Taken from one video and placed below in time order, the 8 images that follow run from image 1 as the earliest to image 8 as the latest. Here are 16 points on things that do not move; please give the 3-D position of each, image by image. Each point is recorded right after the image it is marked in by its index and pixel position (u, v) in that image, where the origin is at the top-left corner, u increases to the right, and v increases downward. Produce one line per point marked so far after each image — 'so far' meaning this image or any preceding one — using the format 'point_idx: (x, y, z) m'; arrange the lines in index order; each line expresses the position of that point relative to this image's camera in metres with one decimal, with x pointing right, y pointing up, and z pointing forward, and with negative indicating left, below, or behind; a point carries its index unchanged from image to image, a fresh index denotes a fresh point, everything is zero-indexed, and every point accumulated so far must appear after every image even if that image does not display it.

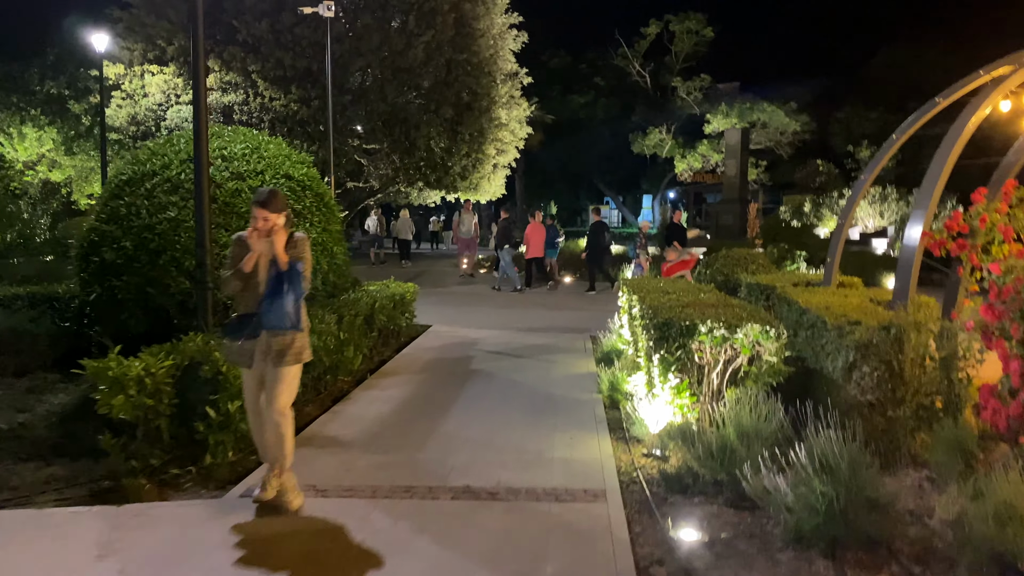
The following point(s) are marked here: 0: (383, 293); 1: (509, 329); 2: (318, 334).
0: (-1.5, -0.1, +9.4) m
1: (0.0, -0.5, +10.9) m
2: (-1.6, -0.4, +6.6) m
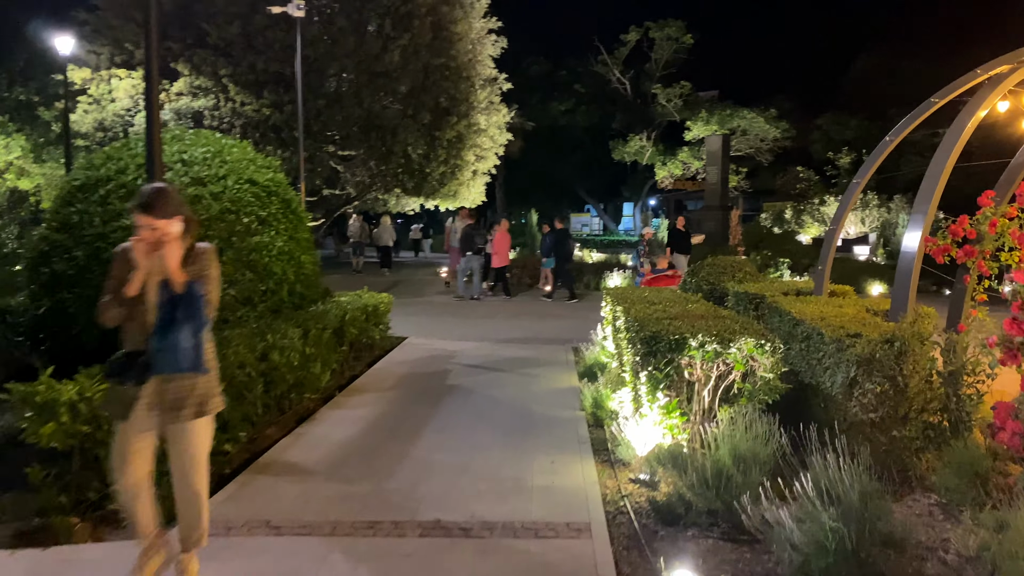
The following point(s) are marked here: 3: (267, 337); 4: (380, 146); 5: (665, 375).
0: (-1.7, -0.2, +8.9) m
1: (-0.3, -0.7, +10.5) m
2: (-1.7, -0.5, +6.2) m
3: (-1.8, -0.4, +6.1) m
4: (-2.8, +3.0, +17.2) m
5: (+0.9, -0.5, +5.0) m
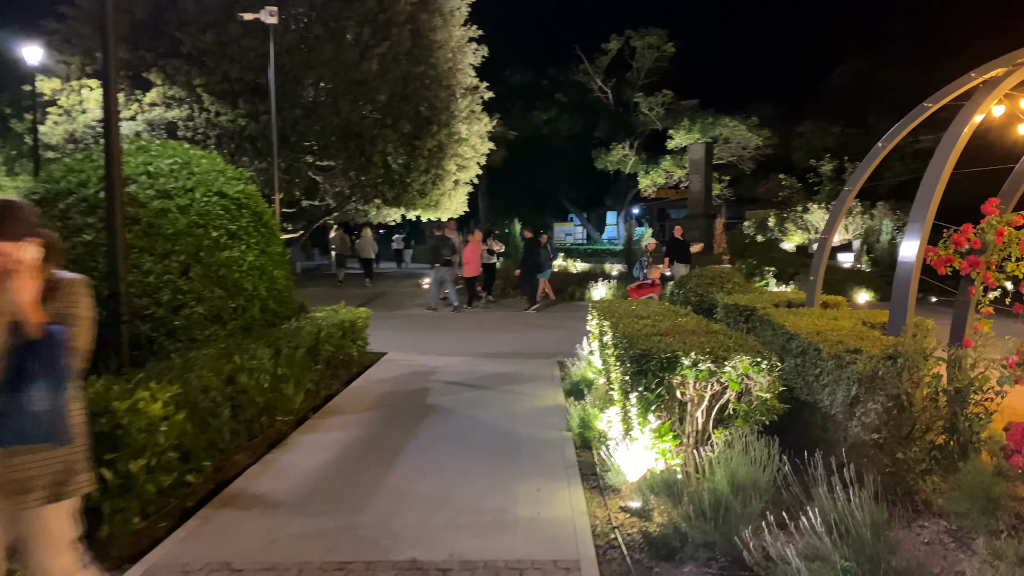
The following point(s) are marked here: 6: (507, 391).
0: (-1.9, -0.3, +8.6) m
1: (-0.5, -0.8, +10.2) m
2: (-1.9, -0.6, +5.8) m
3: (-2.0, -0.5, +5.8) m
4: (-3.2, +2.7, +16.8) m
5: (+0.8, -0.6, +4.7) m
6: (-0.1, -1.0, +7.8) m
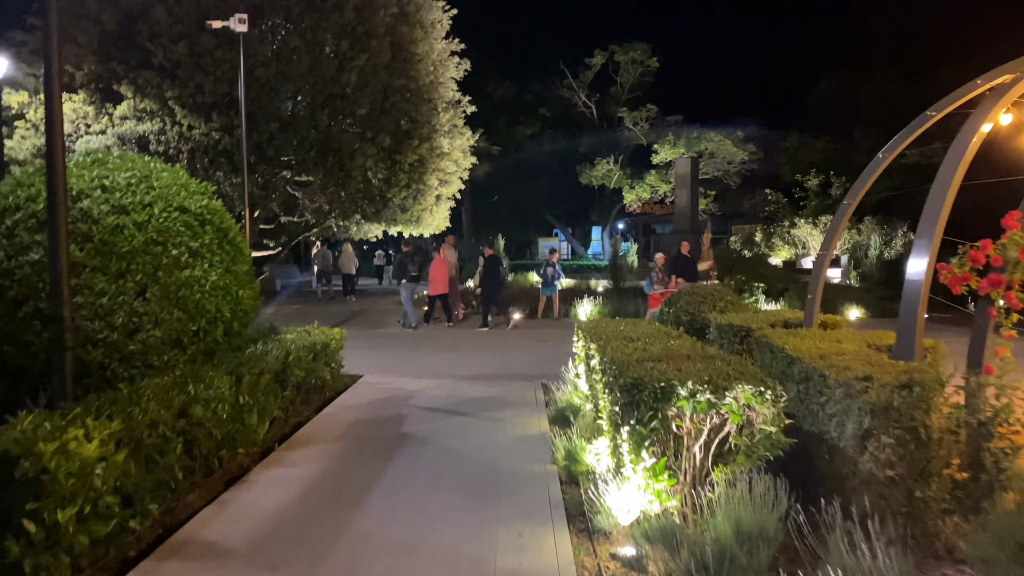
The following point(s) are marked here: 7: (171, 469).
0: (-2.1, -0.5, +8.1) m
1: (-0.7, -1.1, +9.7) m
2: (-2.0, -0.7, +5.3) m
3: (-2.1, -0.7, +5.3) m
4: (-3.5, +2.4, +16.4) m
5: (+0.7, -0.7, +4.3) m
6: (-0.2, -1.2, +7.3) m
7: (-2.0, -1.1, +4.8) m
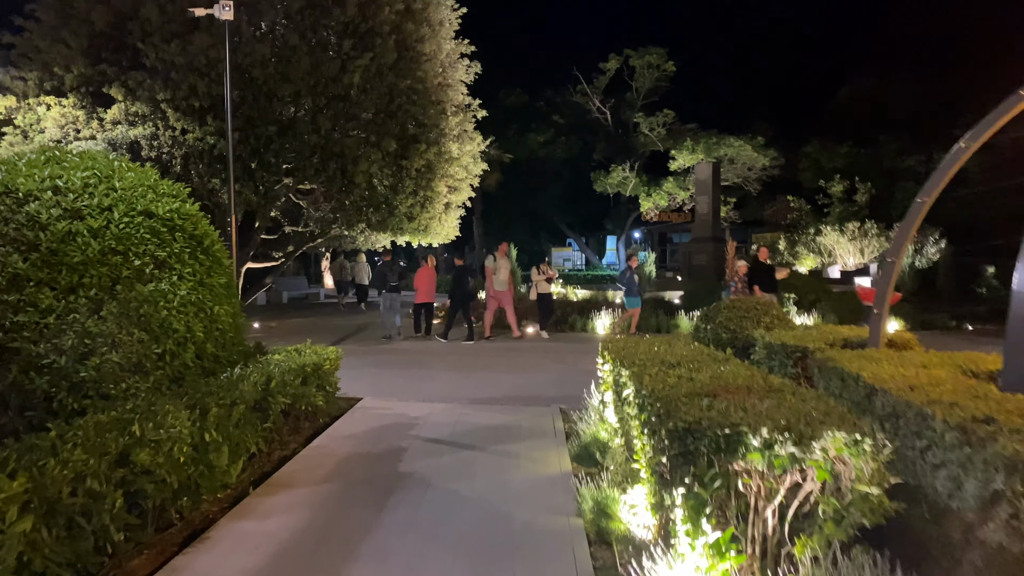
0: (-2.0, -0.7, +7.2) m
1: (-0.6, -1.2, +8.7) m
2: (-1.9, -0.8, +4.4) m
3: (-2.0, -0.7, +4.4) m
4: (-3.3, +2.1, +15.5) m
5: (+0.8, -0.8, +3.3) m
6: (-0.1, -1.3, +6.3) m
7: (-1.9, -1.1, +3.8) m
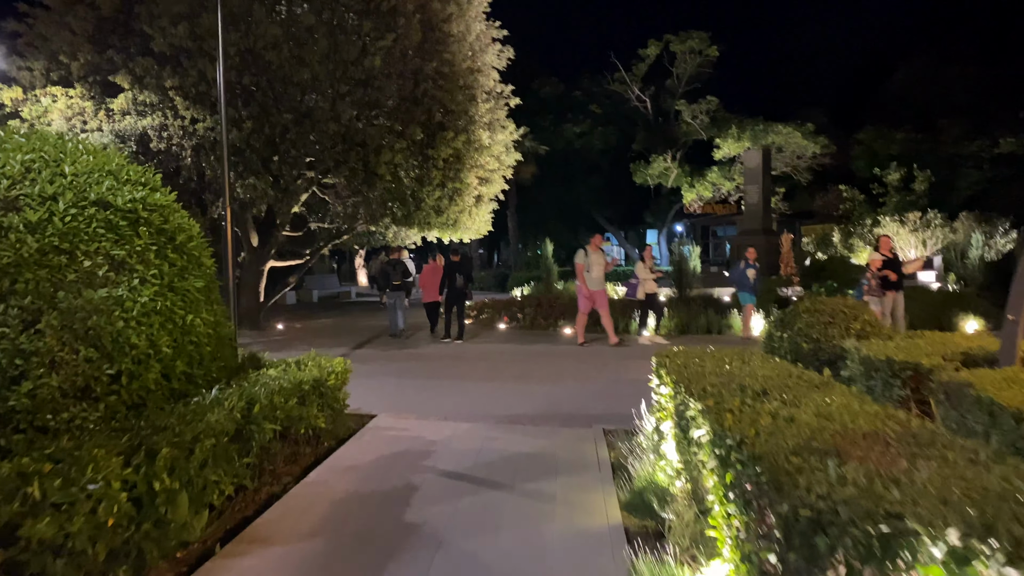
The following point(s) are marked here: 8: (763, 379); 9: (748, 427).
0: (-1.7, -0.7, +6.1) m
1: (-0.2, -1.2, +7.6) m
2: (-1.8, -0.9, +3.3) m
3: (-1.9, -0.8, +3.3) m
4: (-2.7, +2.1, +14.4) m
5: (+0.9, -0.8, +2.0) m
6: (+0.1, -1.3, +5.2) m
7: (-1.8, -1.2, +2.7) m
8: (+1.3, -0.5, +4.2) m
9: (+0.9, -0.5, +3.1) m
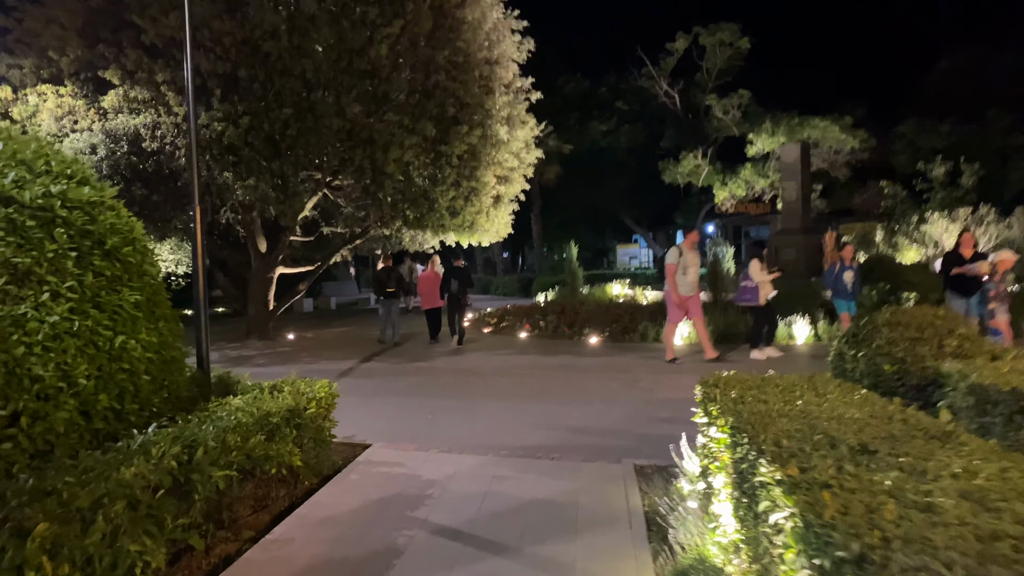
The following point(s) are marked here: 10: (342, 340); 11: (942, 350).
0: (-1.7, -0.8, +5.0) m
1: (-0.1, -1.3, +6.4) m
2: (-1.8, -0.9, +2.2) m
3: (-1.9, -0.9, +2.2) m
4: (-2.3, +2.0, +13.4) m
5: (+0.8, -0.9, +0.9) m
6: (+0.1, -1.4, +4.0) m
7: (-1.9, -1.3, +1.7) m
8: (+1.3, -0.5, +3.0) m
9: (+0.9, -0.6, +2.0) m
10: (-3.4, -1.1, +16.1) m
11: (+2.4, -0.3, +4.6) m
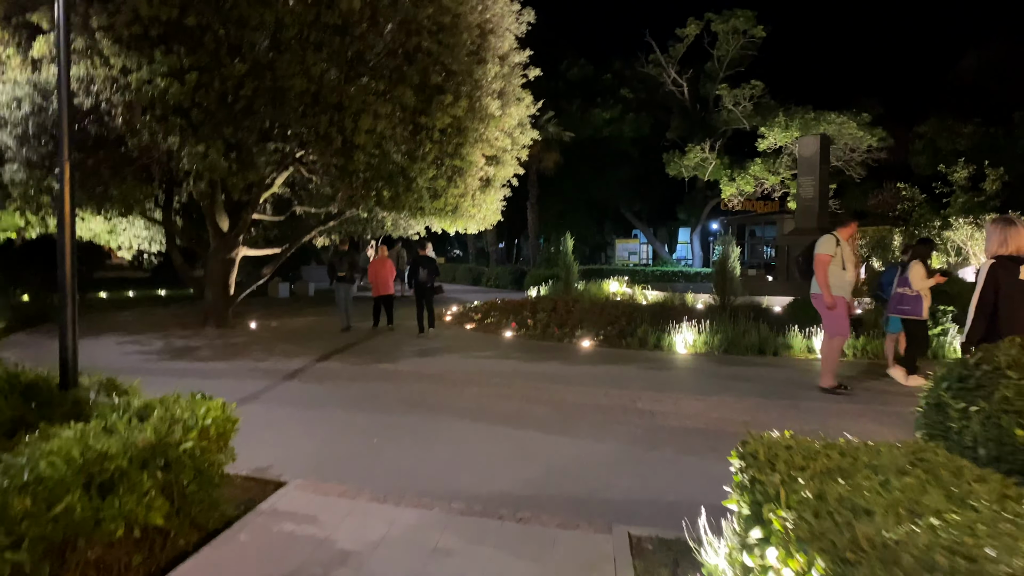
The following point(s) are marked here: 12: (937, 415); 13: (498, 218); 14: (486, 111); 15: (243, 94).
0: (-1.9, -0.7, +3.4) m
1: (-0.4, -1.3, +4.9) m
2: (-2.1, -0.9, +0.7) m
3: (-2.2, -0.8, +0.6) m
4: (-2.5, +2.2, +11.8) m
5: (+0.6, -1.0, -0.7) m
6: (-0.1, -1.4, +2.5) m
7: (-2.1, -1.2, +0.1) m
8: (+1.1, -0.6, +1.4) m
9: (+0.6, -0.6, +0.4) m
10: (-3.7, -0.8, +14.5) m
11: (+2.2, -0.4, +3.0) m
12: (+1.8, -0.5, +3.5) m
13: (-0.2, +1.3, +14.9) m
14: (-0.4, +2.7, +12.6) m
15: (-3.6, +2.6, +11.1) m
